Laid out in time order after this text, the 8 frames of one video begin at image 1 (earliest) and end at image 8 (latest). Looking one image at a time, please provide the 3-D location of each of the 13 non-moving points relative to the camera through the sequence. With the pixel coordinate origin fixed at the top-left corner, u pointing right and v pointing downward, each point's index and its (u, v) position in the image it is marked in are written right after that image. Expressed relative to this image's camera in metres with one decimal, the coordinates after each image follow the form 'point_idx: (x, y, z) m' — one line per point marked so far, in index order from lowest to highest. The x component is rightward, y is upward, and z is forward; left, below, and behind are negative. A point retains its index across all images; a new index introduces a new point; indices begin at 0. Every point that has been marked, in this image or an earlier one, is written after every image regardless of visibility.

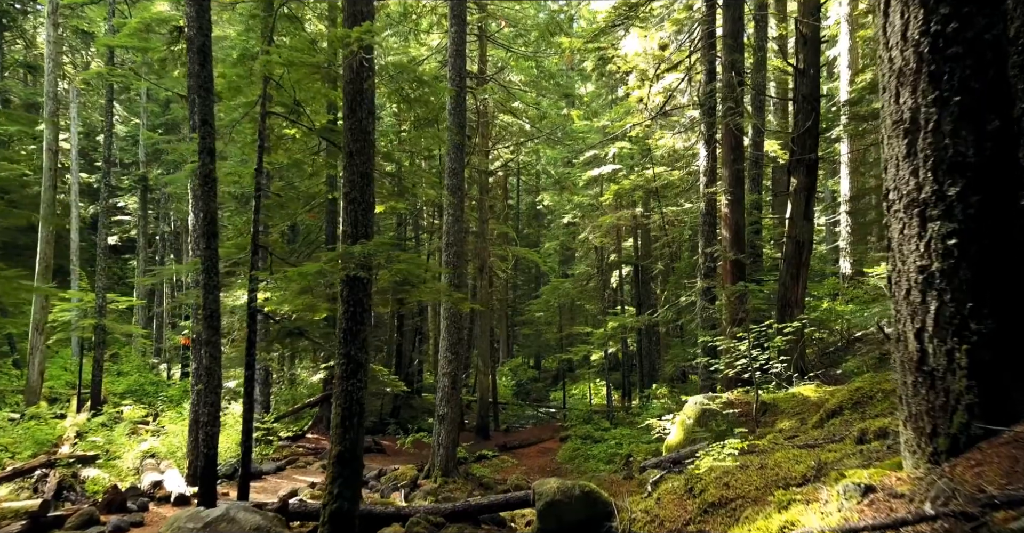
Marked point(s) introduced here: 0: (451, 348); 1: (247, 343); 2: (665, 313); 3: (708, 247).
0: (-1.3, -1.8, +17.7) m
1: (-3.6, -1.1, +11.3) m
2: (+3.1, -1.0, +17.0) m
3: (+3.7, +0.4, +15.6) m
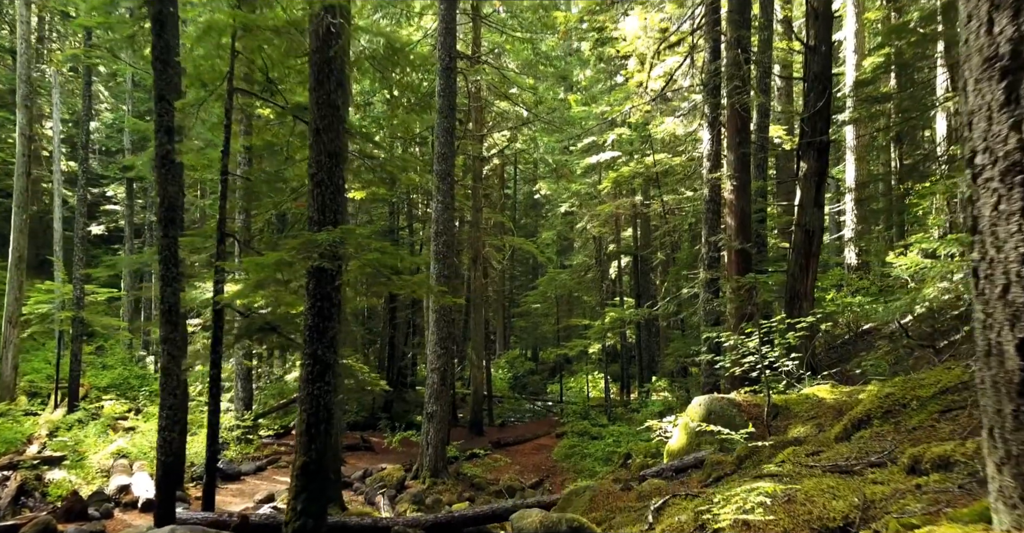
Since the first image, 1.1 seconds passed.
0: (-1.5, -1.6, +16.9) m
1: (-3.8, -0.9, +10.4) m
2: (+3.0, -0.8, +16.2) m
3: (+3.6, +0.5, +14.7) m
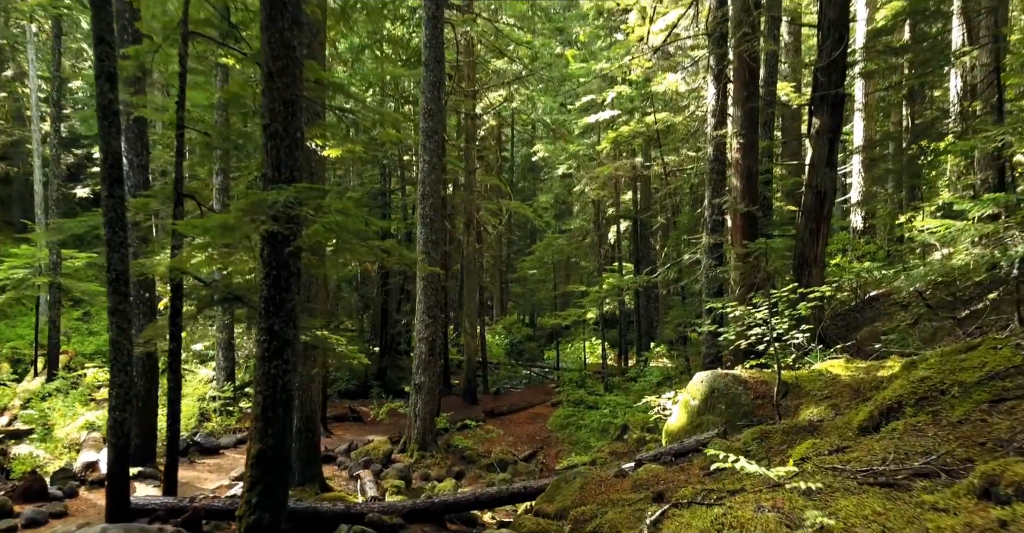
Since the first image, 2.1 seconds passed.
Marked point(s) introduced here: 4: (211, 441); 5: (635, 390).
0: (-1.6, -0.9, +16.1) m
1: (-3.9, -0.5, +9.5) m
2: (+2.8, -0.1, +15.3) m
3: (+3.4, +1.2, +13.8) m
4: (-5.6, -3.3, +15.4) m
5: (+2.9, -2.9, +19.9) m
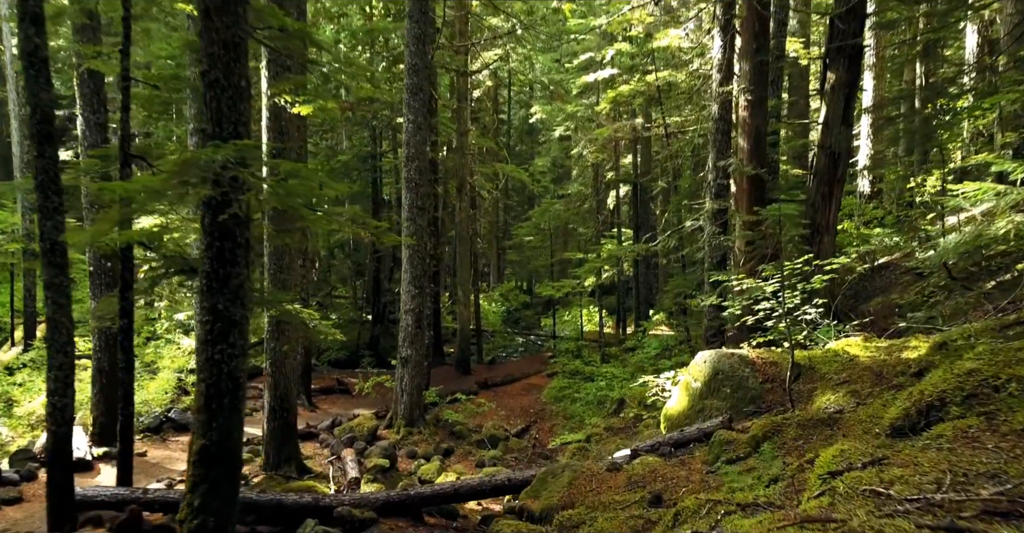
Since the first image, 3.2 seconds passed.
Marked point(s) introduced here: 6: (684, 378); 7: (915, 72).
0: (-1.8, -0.3, +15.2) m
1: (-4.1, -0.2, +8.7) m
2: (+2.7, +0.5, +14.4) m
3: (+3.3, +1.7, +12.8) m
4: (-5.8, -2.7, +14.6) m
5: (+2.8, -2.2, +19.1) m
6: (+1.8, -1.2, +8.7) m
7: (+9.3, +4.5, +19.0) m
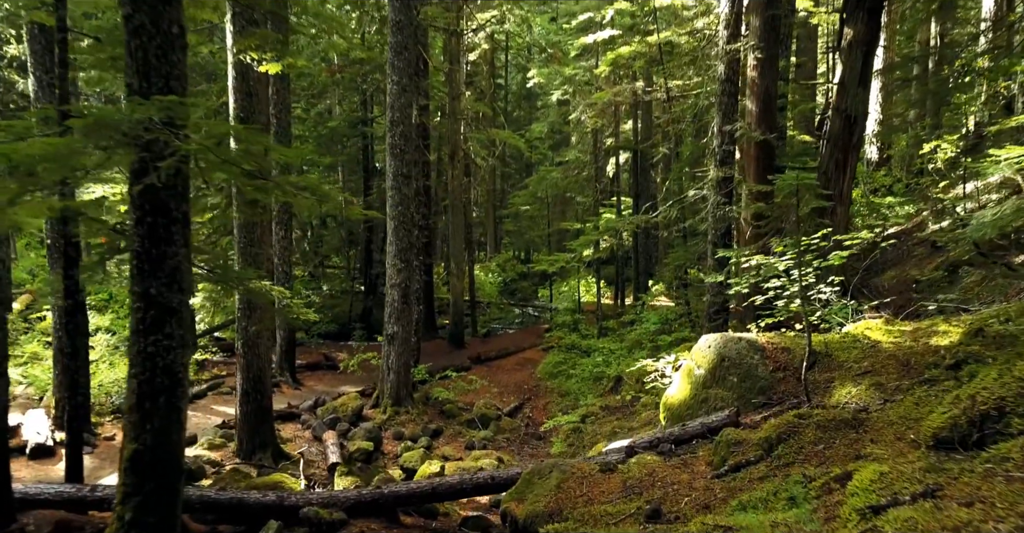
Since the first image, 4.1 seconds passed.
0: (-1.9, +0.2, +14.4) m
1: (-4.2, +0.1, +7.9) m
2: (+2.5, +0.9, +13.6) m
3: (+3.1, +2.1, +12.0) m
4: (-5.9, -2.2, +13.9) m
5: (+2.6, -1.5, +18.4) m
6: (+1.7, -0.9, +7.9) m
7: (+9.2, +5.1, +18.0) m
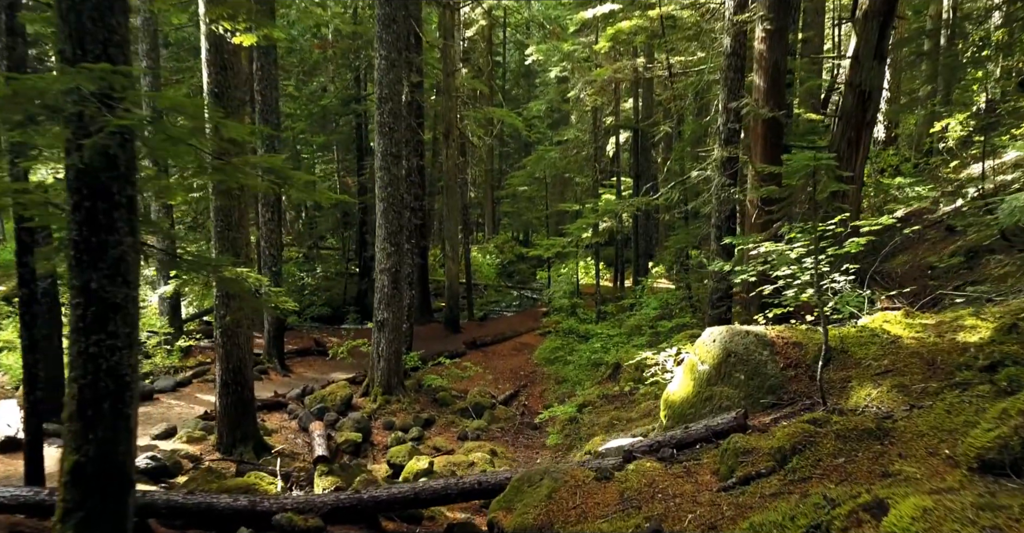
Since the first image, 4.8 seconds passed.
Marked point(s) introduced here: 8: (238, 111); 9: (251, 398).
0: (-2.0, +0.5, +13.8) m
1: (-4.3, +0.2, +7.3) m
2: (+2.5, +1.2, +13.0) m
3: (+3.0, +2.3, +11.3) m
4: (-6.0, -1.9, +13.4) m
5: (+2.6, -1.1, +17.9) m
6: (+1.6, -0.8, +7.3) m
7: (+9.1, +5.5, +17.3) m
8: (-3.3, +1.9, +9.9) m
9: (-3.3, -1.7, +10.5) m
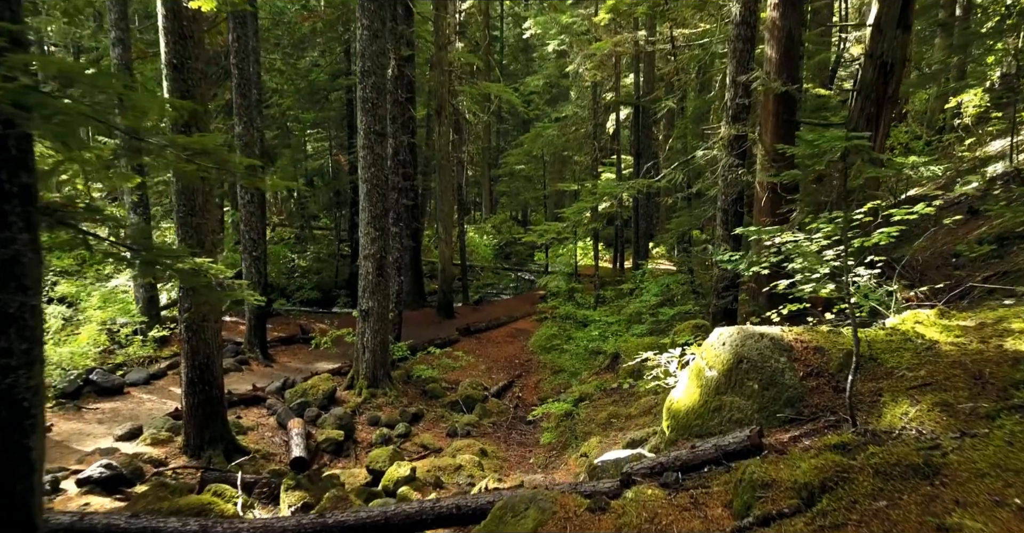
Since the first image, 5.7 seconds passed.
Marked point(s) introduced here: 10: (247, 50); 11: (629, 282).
0: (-2.2, +0.7, +13.0) m
1: (-4.5, +0.2, +6.5) m
2: (+2.3, +1.4, +12.1) m
3: (+2.9, +2.4, +10.5) m
4: (-6.1, -1.7, +12.6) m
5: (+2.4, -0.8, +17.1) m
6: (+1.5, -0.7, +6.5) m
7: (+9.0, +5.8, +16.3) m
8: (-3.4, +2.0, +9.0) m
9: (-3.5, -1.5, +9.8) m
10: (-4.7, +3.8, +14.5) m
11: (+2.8, -0.4, +19.8) m
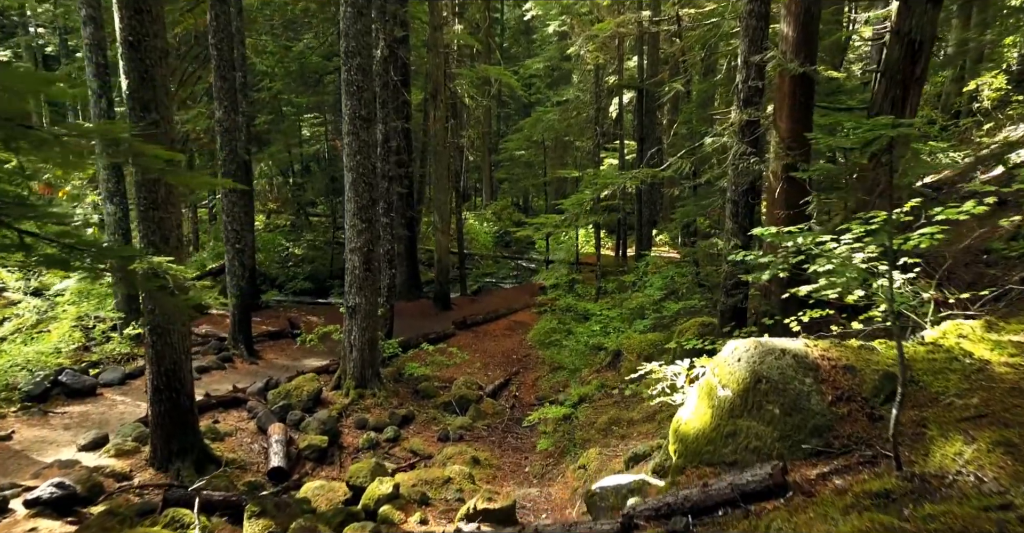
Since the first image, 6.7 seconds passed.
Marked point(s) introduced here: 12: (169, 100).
0: (-2.2, +0.8, +12.2) m
1: (-4.5, +0.2, +5.7) m
2: (+2.3, +1.5, +11.3) m
3: (+2.8, +2.5, +9.6) m
4: (-6.2, -1.6, +11.9) m
5: (+2.4, -0.6, +16.3) m
6: (+1.4, -0.8, +5.8) m
7: (+8.9, +6.0, +15.4) m
8: (-3.5, +2.0, +8.2) m
9: (-3.5, -1.5, +9.1) m
10: (-4.7, +3.9, +13.6) m
11: (+2.8, -0.2, +19.0) m
12: (-3.5, +1.7, +8.5) m
